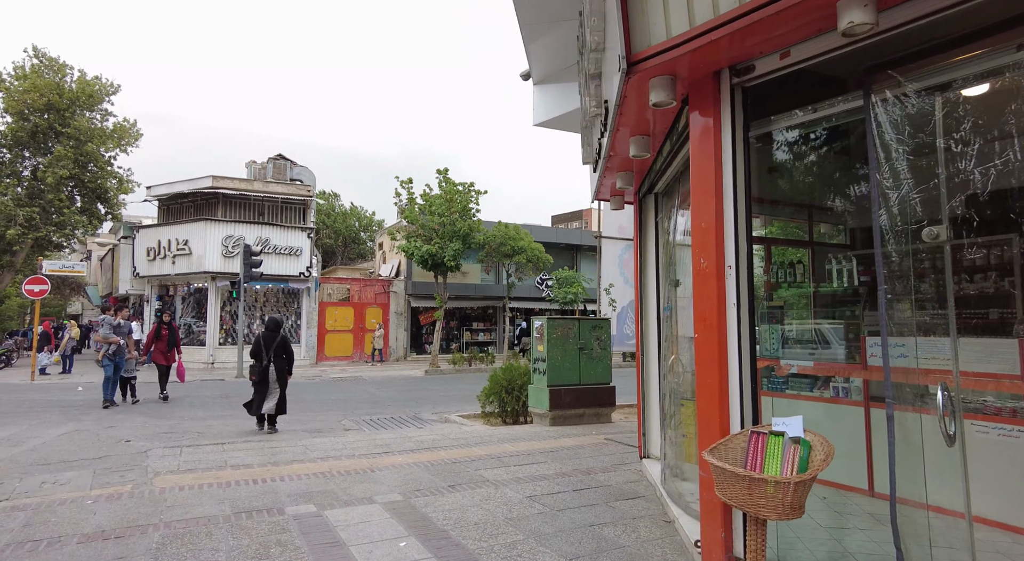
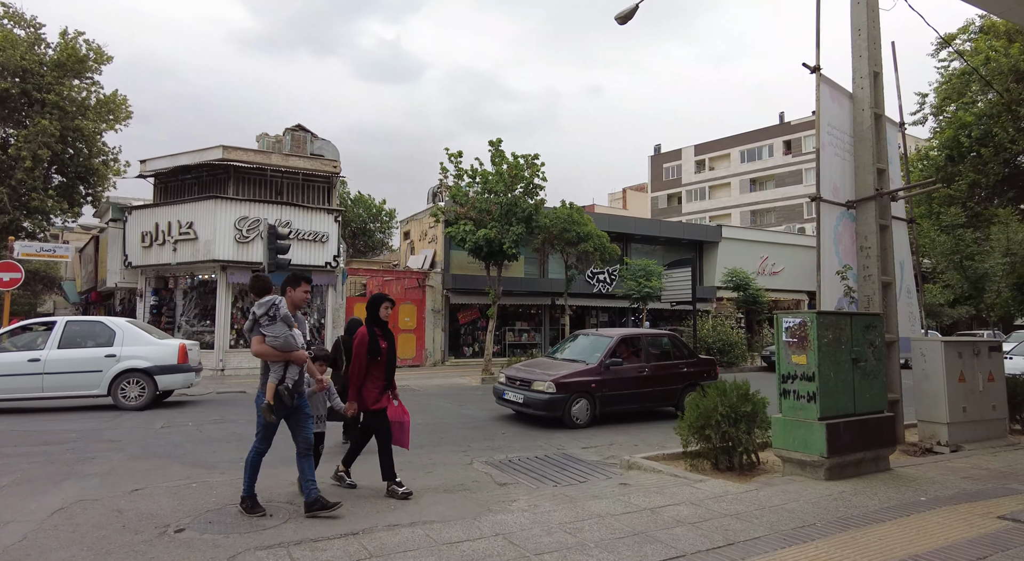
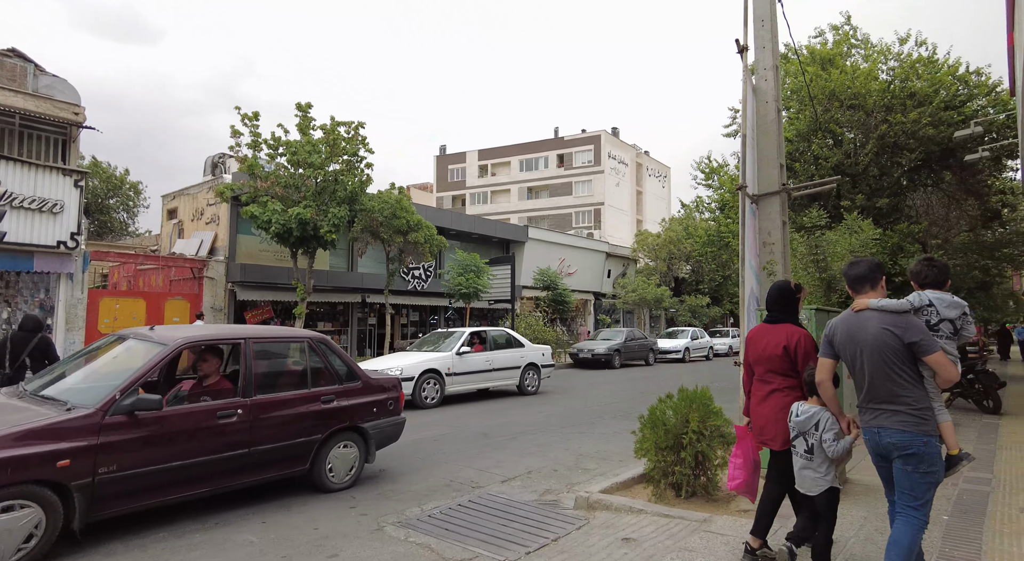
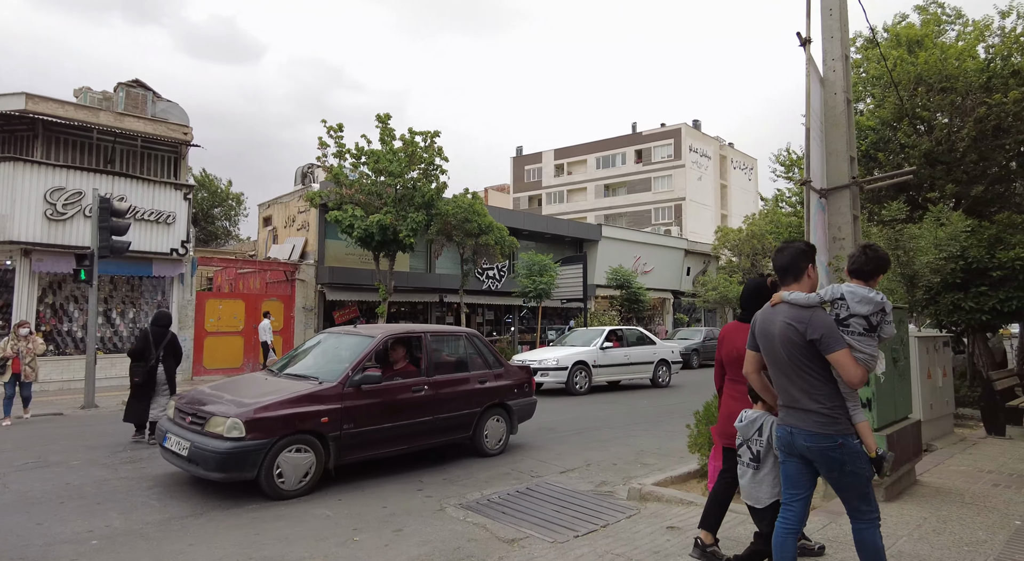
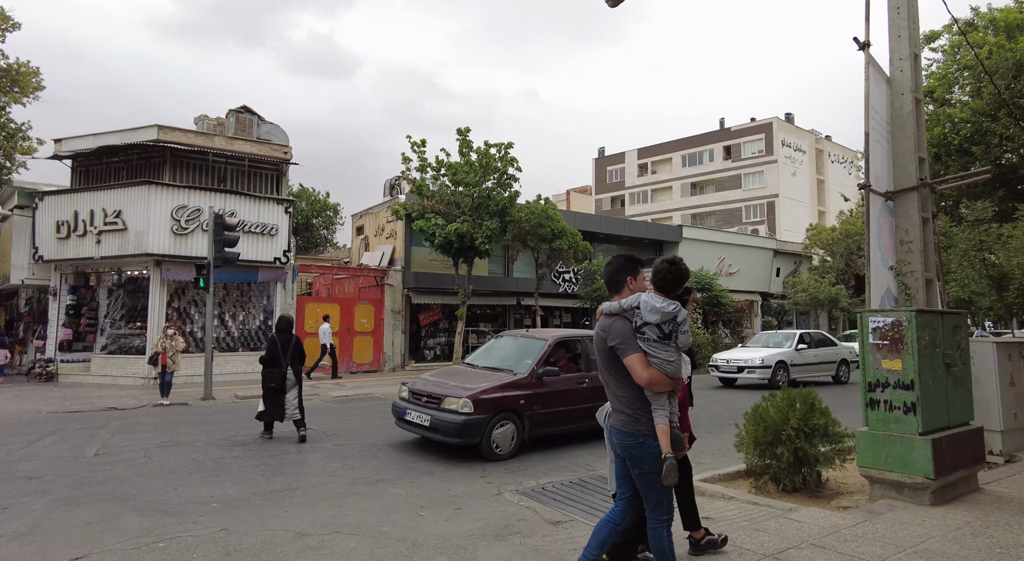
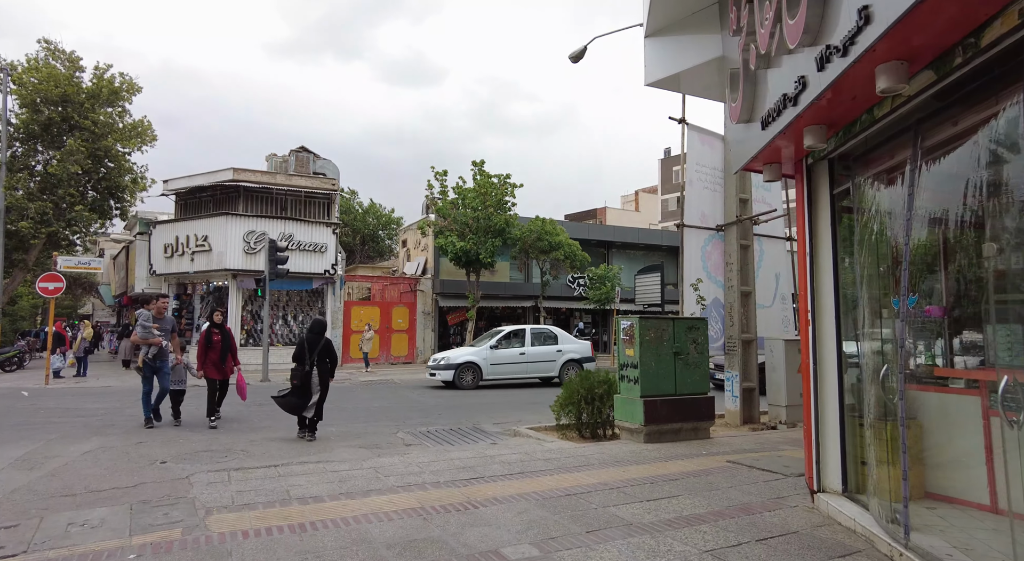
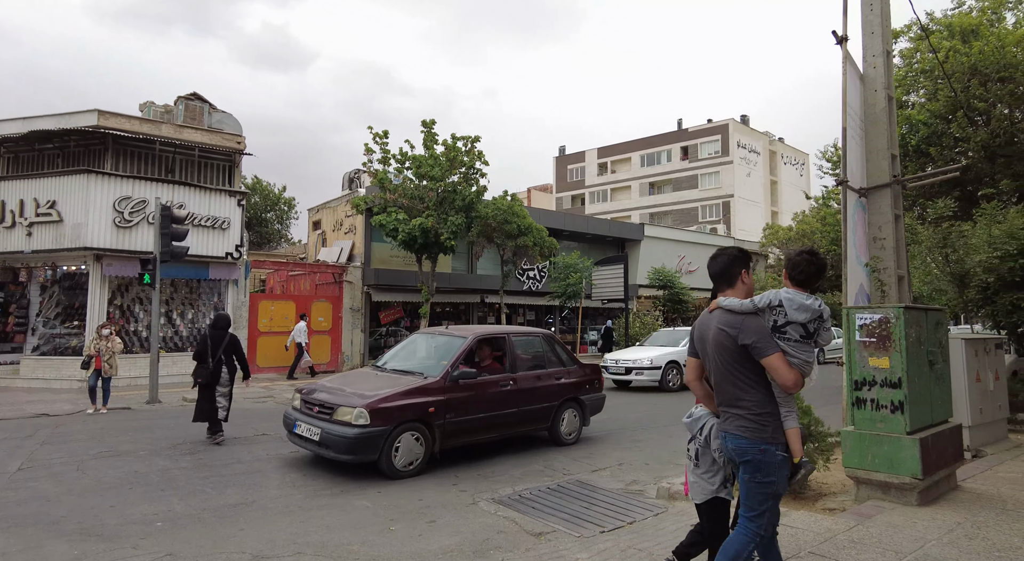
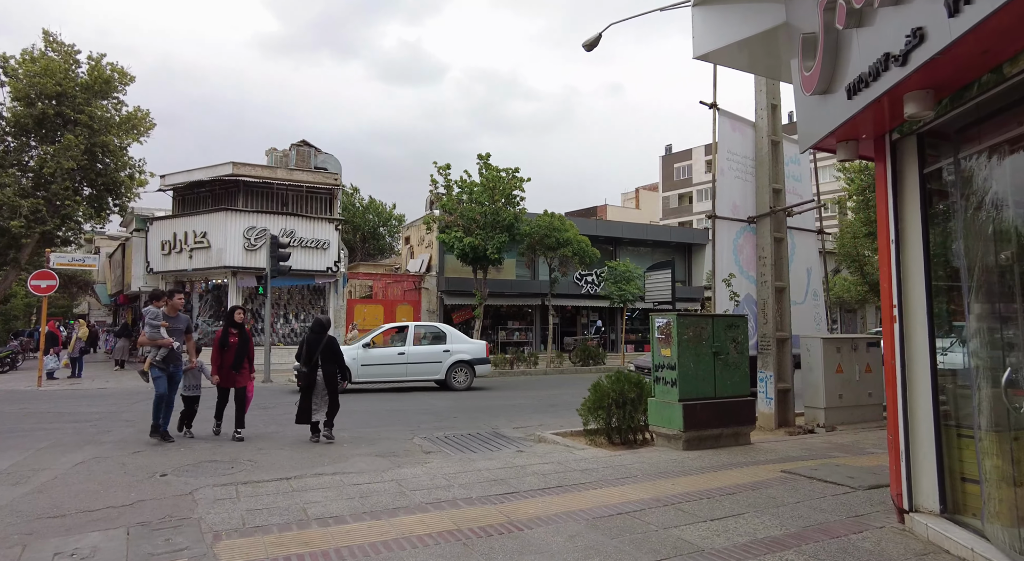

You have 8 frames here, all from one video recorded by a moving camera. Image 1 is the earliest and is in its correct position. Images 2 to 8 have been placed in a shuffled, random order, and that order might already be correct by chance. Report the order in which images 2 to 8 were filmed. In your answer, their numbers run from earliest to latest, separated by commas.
6, 8, 2, 5, 7, 4, 3
